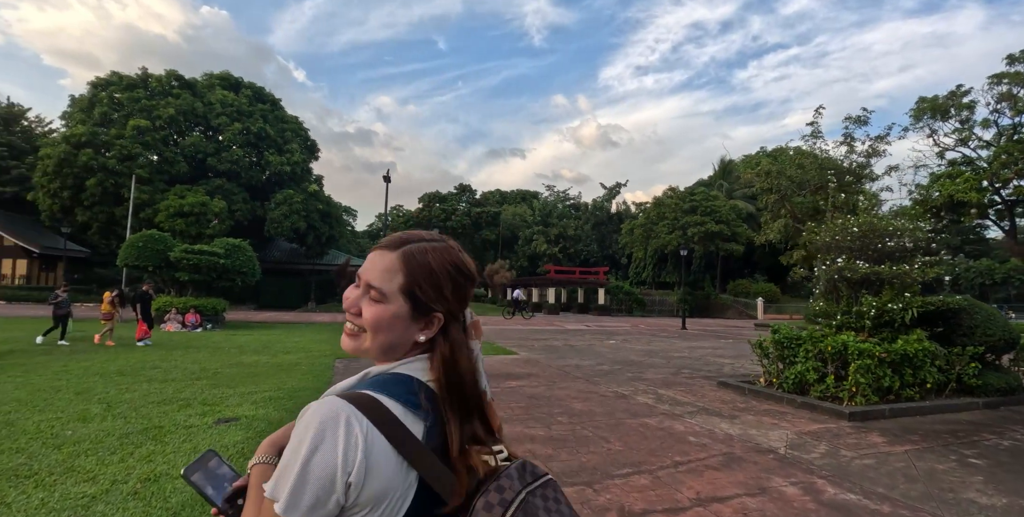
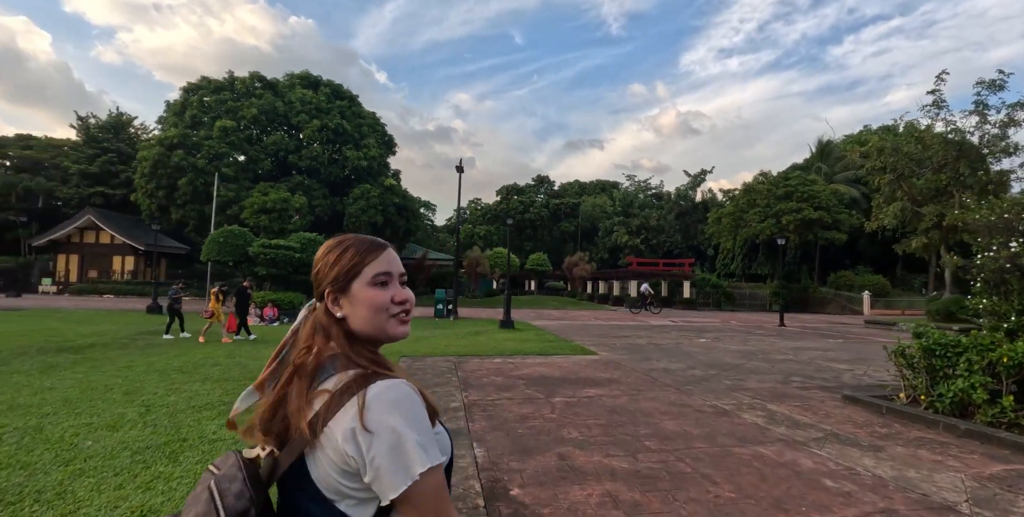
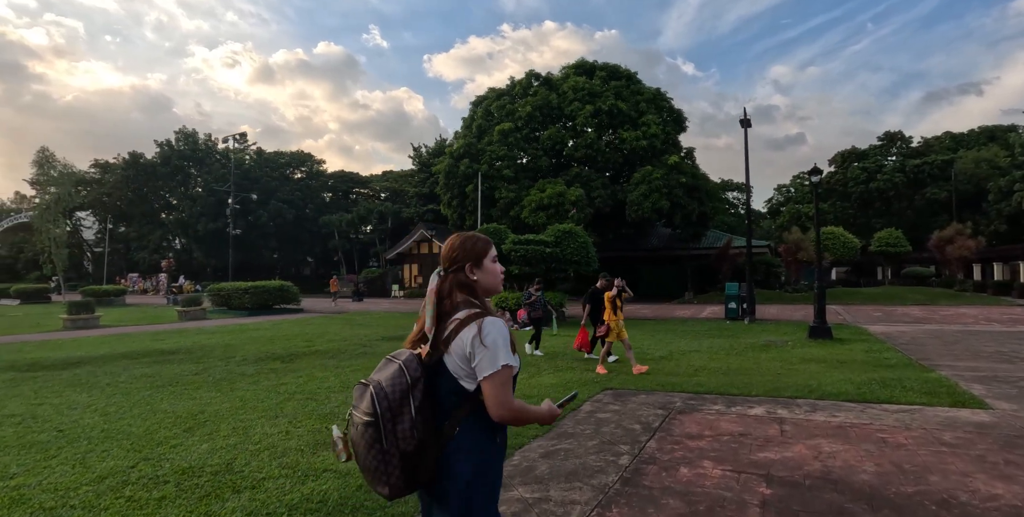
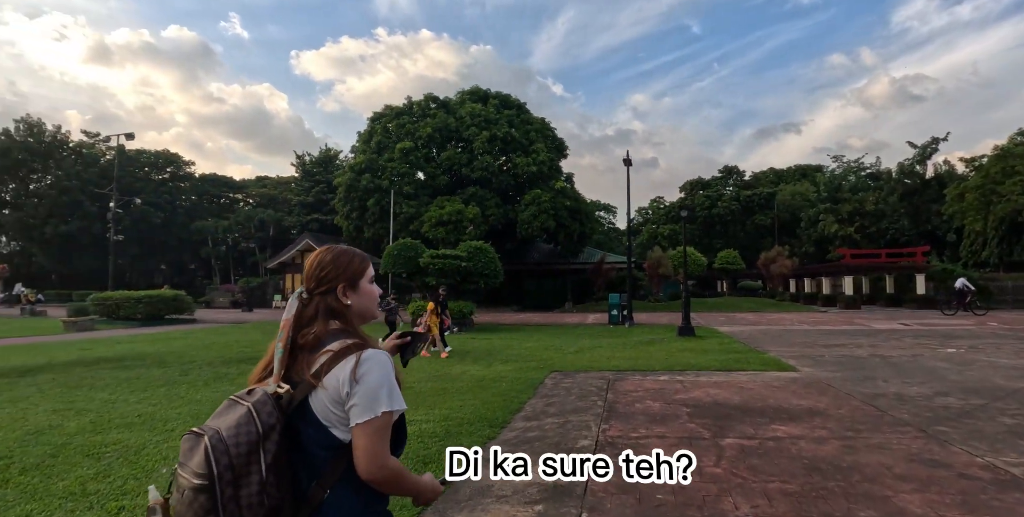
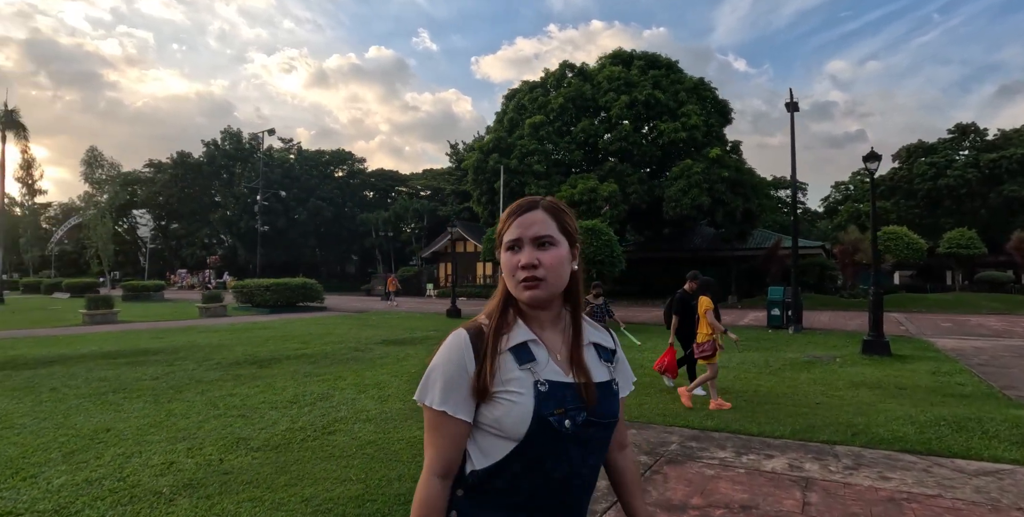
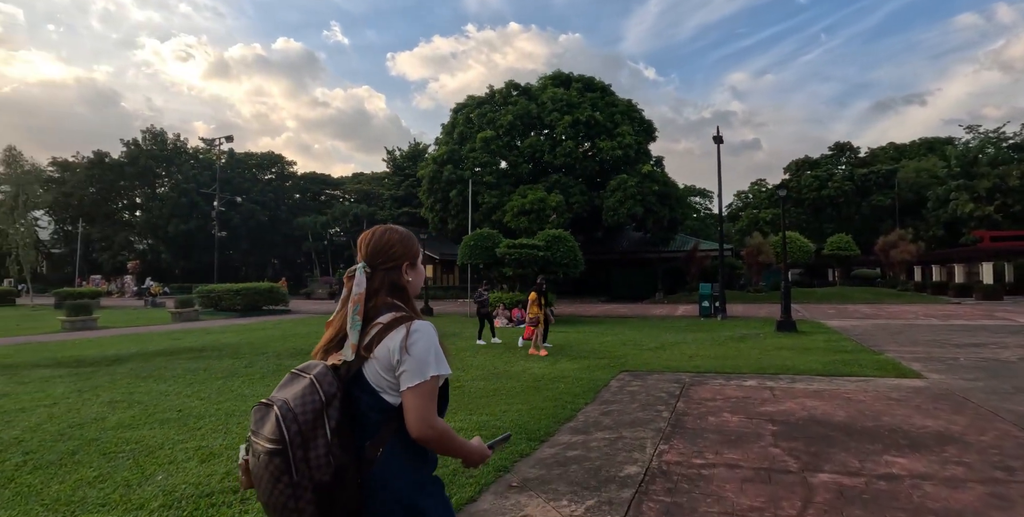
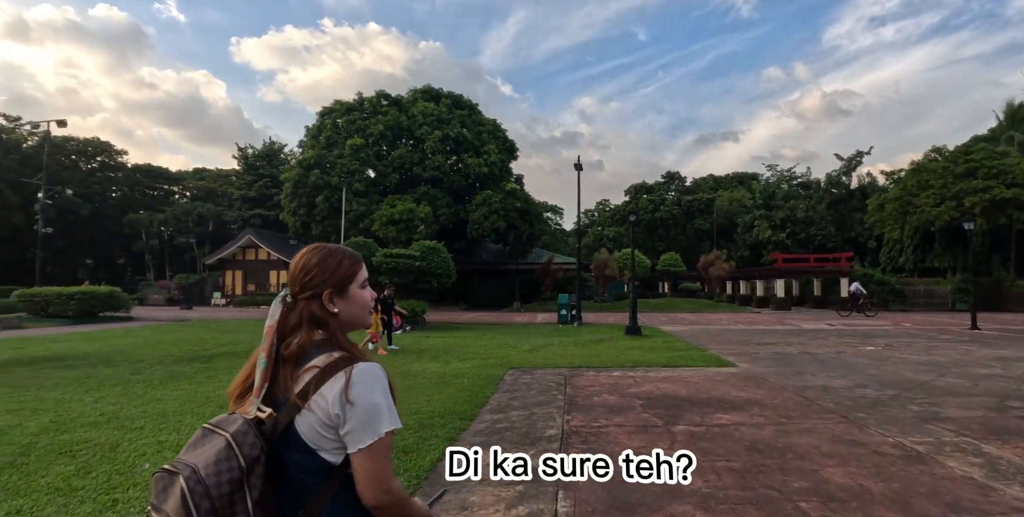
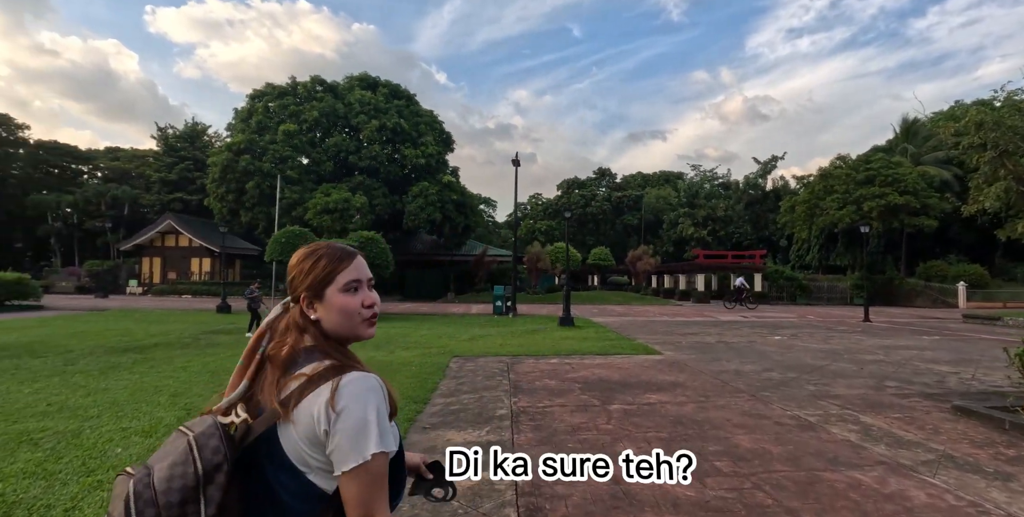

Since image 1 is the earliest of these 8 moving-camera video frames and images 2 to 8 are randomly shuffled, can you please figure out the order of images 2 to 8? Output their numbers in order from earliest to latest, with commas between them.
2, 8, 7, 4, 6, 3, 5
